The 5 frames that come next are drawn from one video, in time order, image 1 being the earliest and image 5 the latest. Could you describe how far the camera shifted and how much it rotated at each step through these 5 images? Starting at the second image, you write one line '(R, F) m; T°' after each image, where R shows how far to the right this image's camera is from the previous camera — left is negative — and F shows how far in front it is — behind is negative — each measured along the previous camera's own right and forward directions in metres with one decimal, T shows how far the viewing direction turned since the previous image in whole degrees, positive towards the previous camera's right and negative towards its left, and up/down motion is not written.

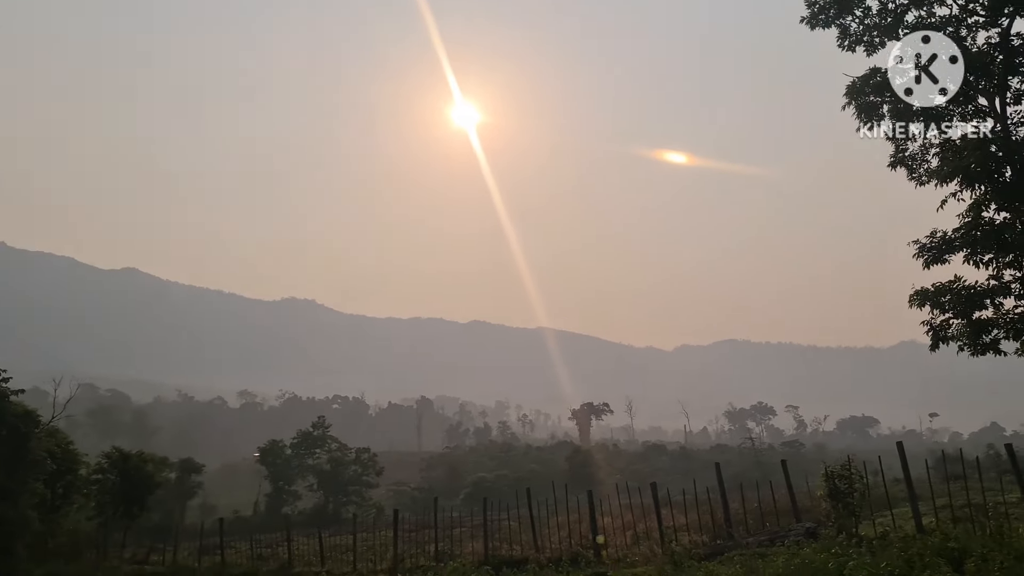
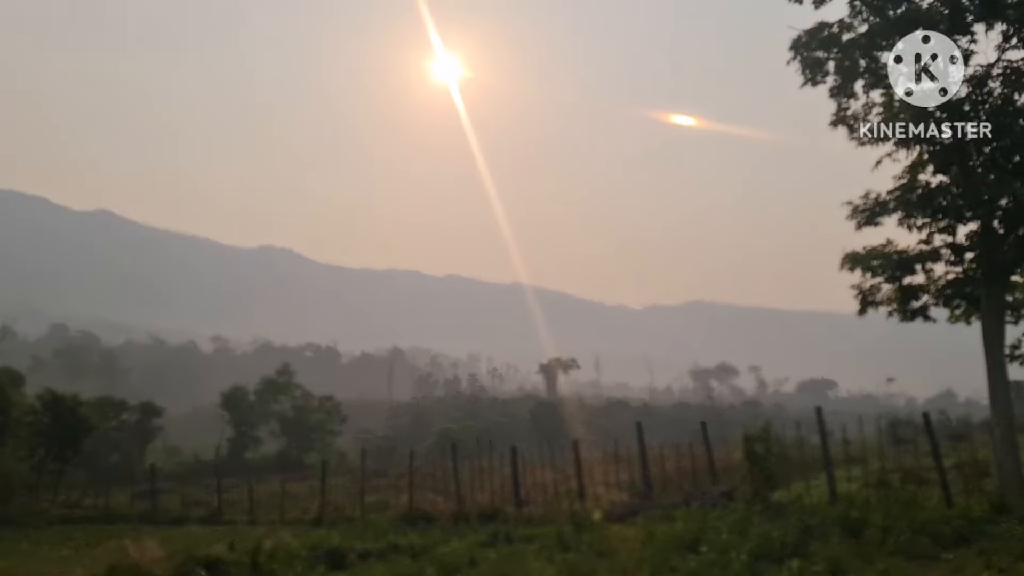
(+1.1, +0.4) m; +1°
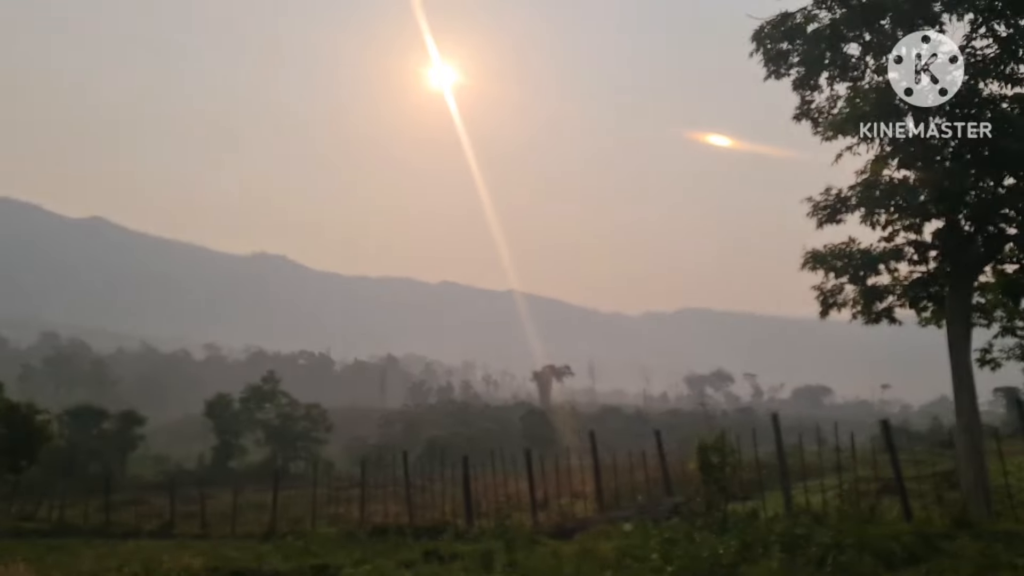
(+1.0, +0.6) m; -1°
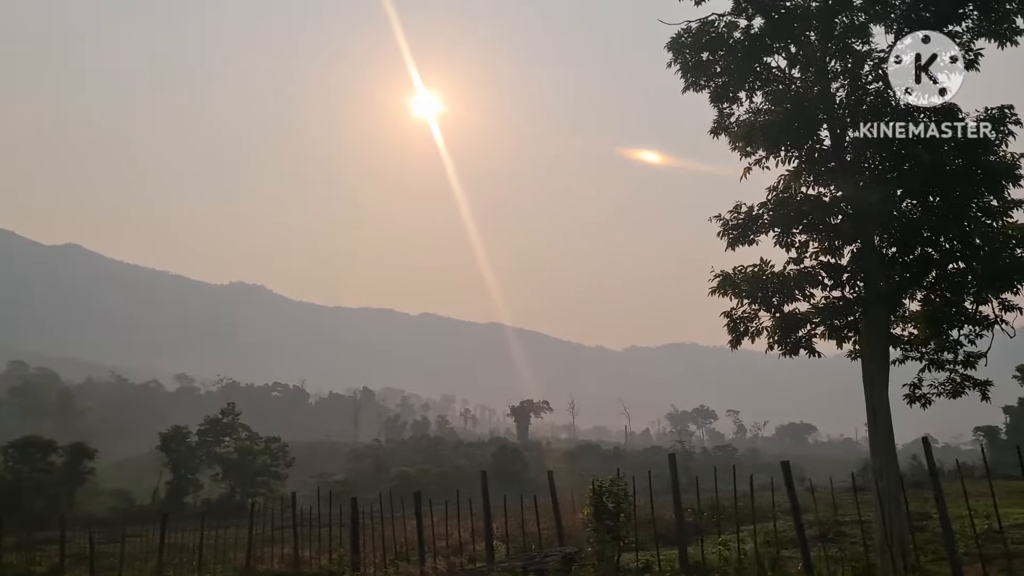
(+1.7, +1.1) m; 0°
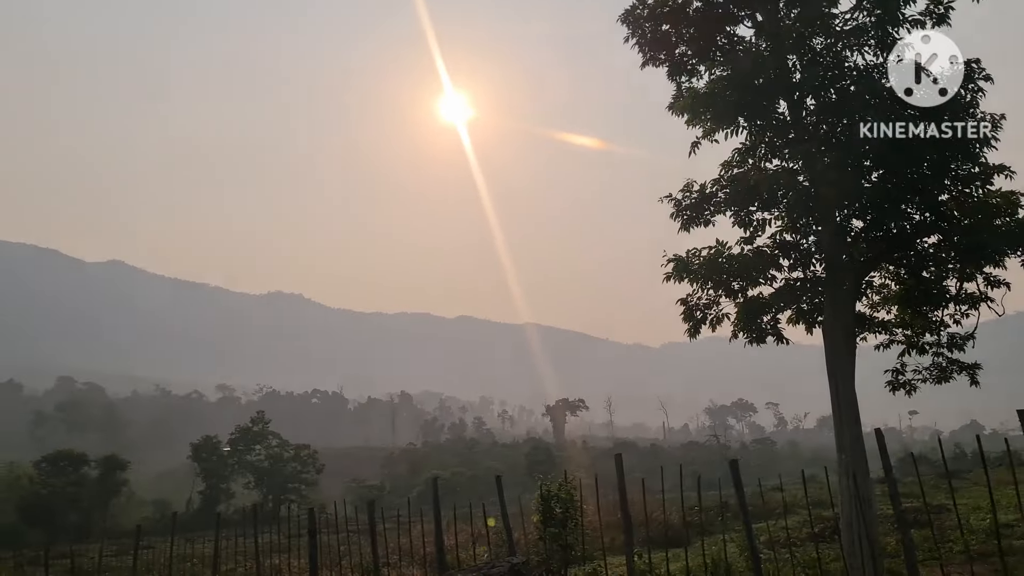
(+1.5, +0.8) m; -4°
